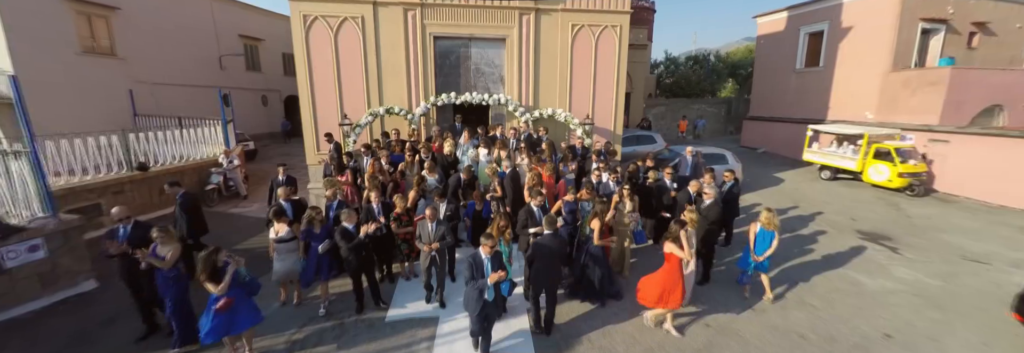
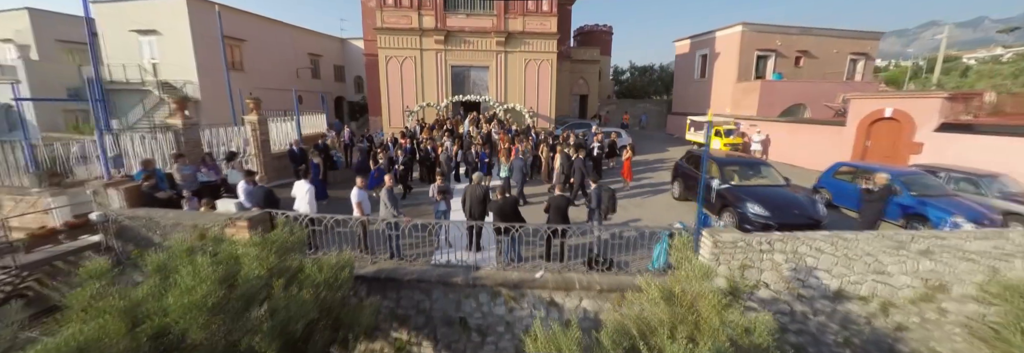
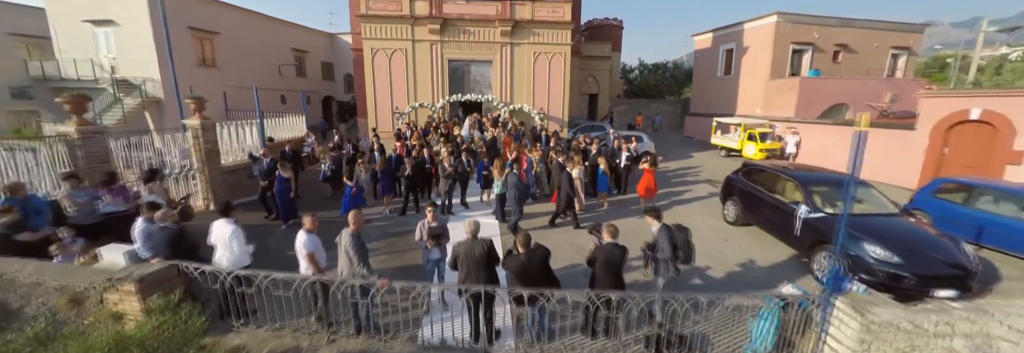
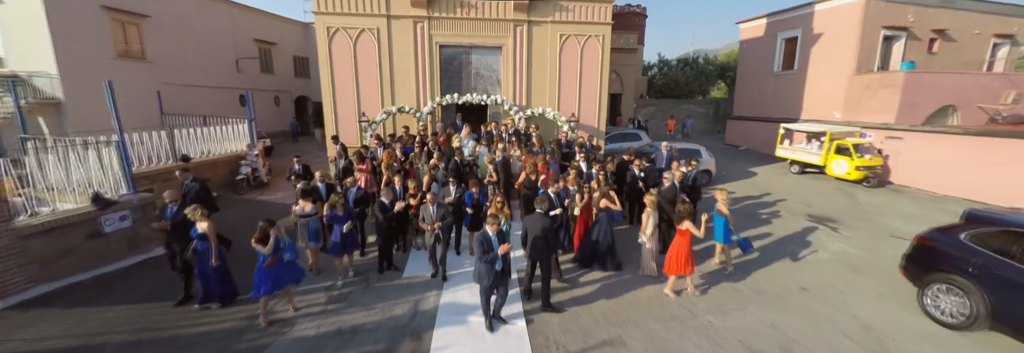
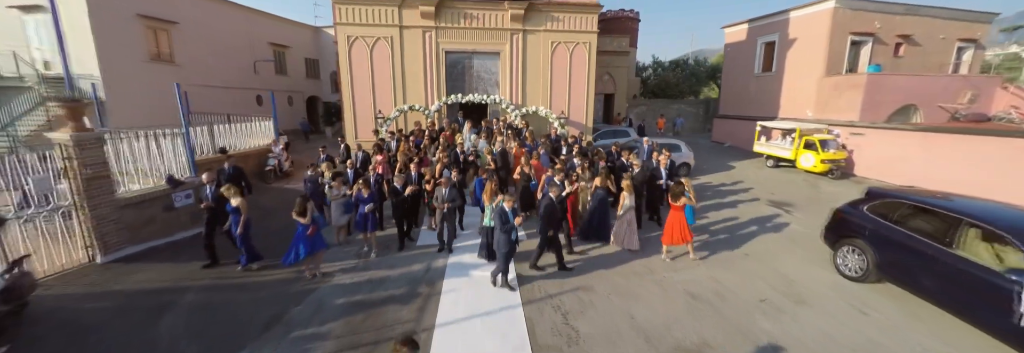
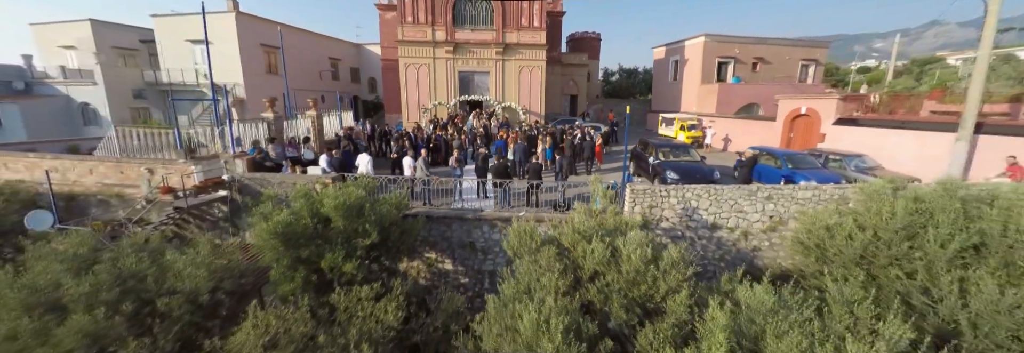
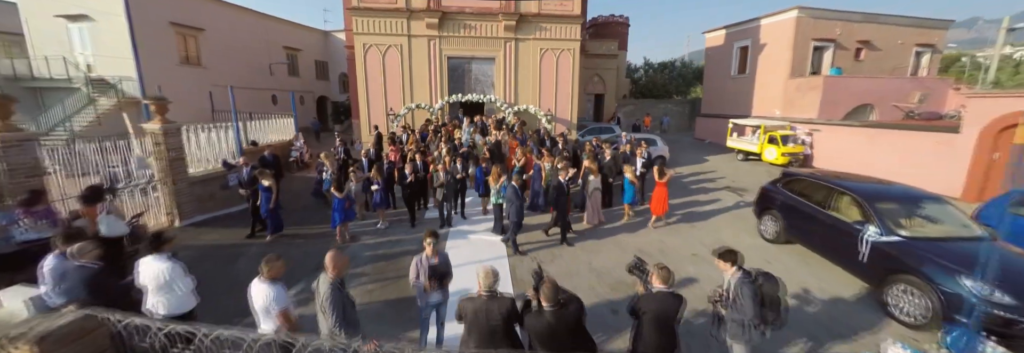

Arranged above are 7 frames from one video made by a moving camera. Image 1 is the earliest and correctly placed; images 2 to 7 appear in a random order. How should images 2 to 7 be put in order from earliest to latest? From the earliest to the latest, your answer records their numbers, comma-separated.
4, 5, 7, 3, 2, 6
